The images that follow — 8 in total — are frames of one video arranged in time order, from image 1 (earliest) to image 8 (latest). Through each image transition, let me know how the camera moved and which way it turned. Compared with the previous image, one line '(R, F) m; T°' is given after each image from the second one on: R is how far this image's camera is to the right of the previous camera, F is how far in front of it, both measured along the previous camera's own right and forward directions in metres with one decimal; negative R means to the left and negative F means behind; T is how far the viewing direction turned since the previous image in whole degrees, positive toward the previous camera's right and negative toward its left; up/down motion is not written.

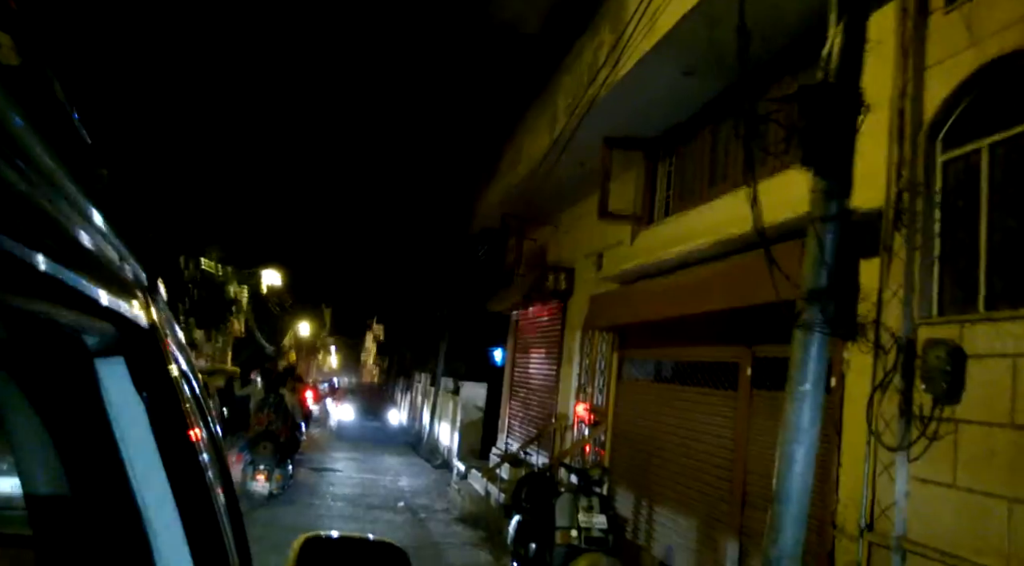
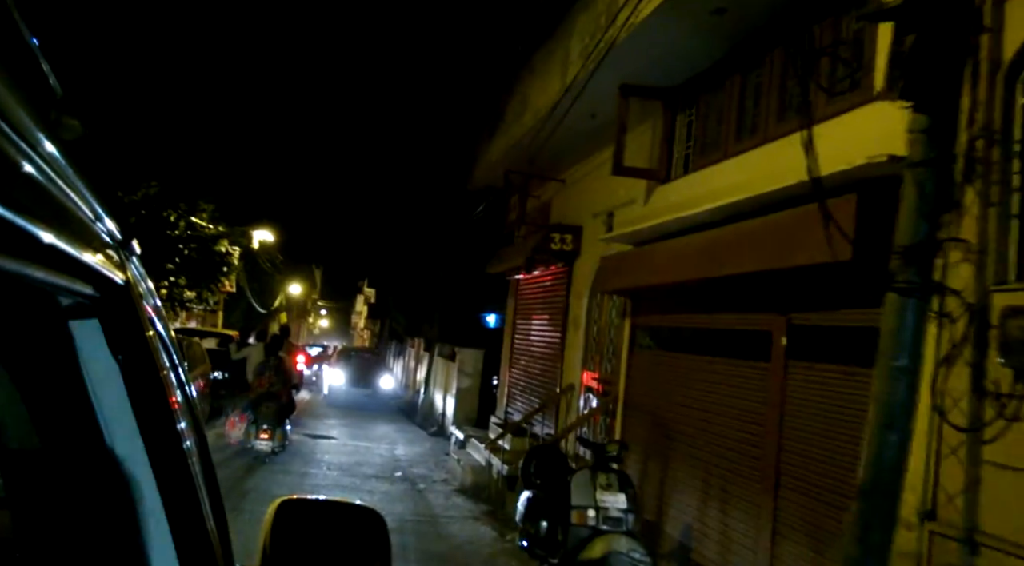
(-0.2, +0.6) m; +1°
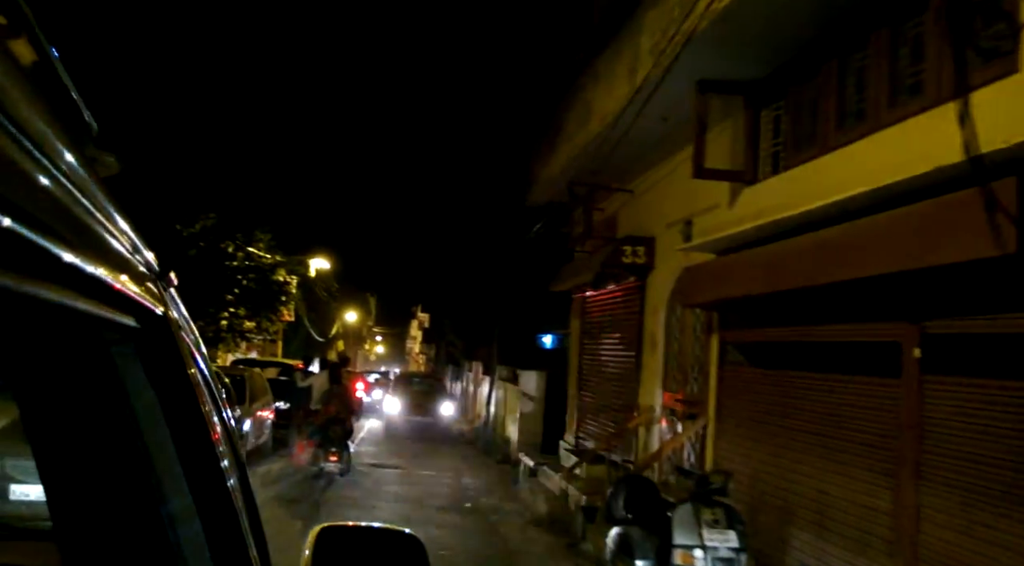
(-0.2, +0.6) m; -4°
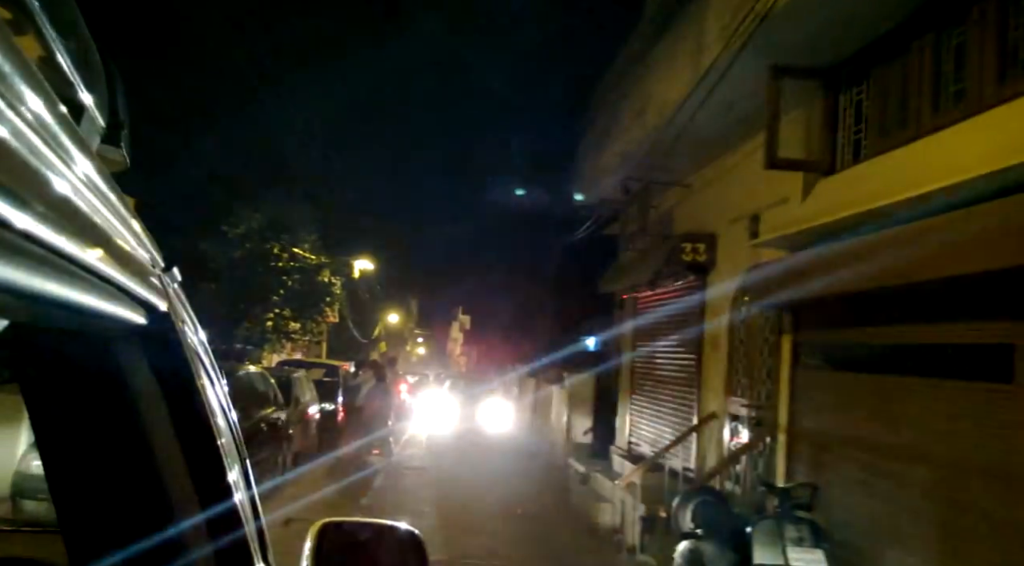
(-0.2, +0.4) m; -3°
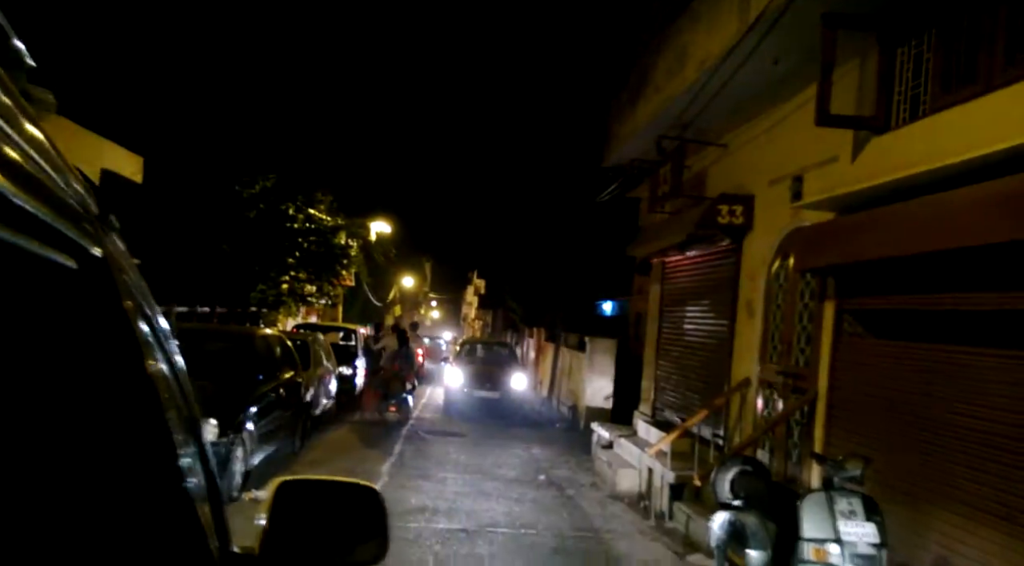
(-0.2, +0.3) m; -1°
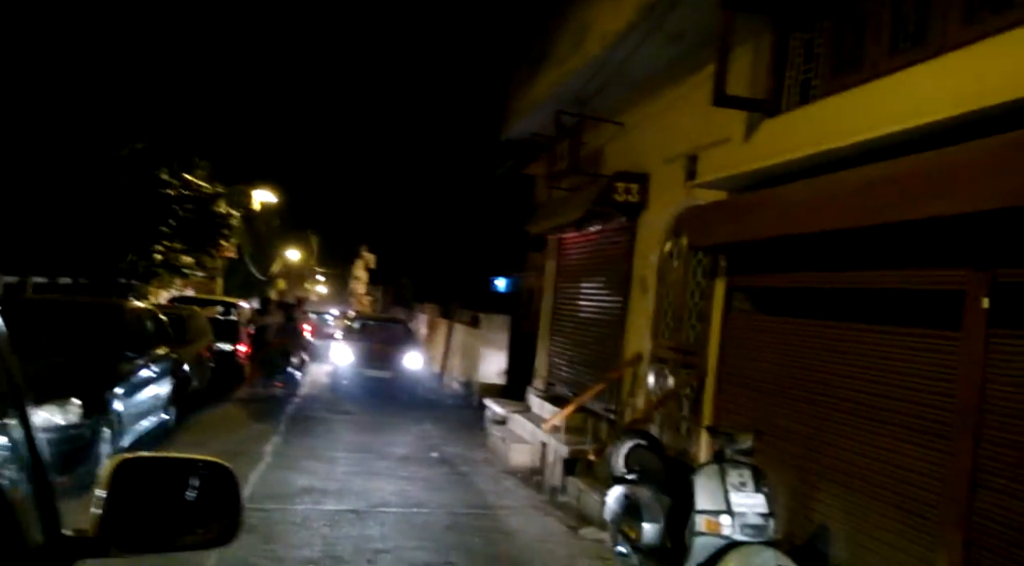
(0.0, +0.2) m; +8°
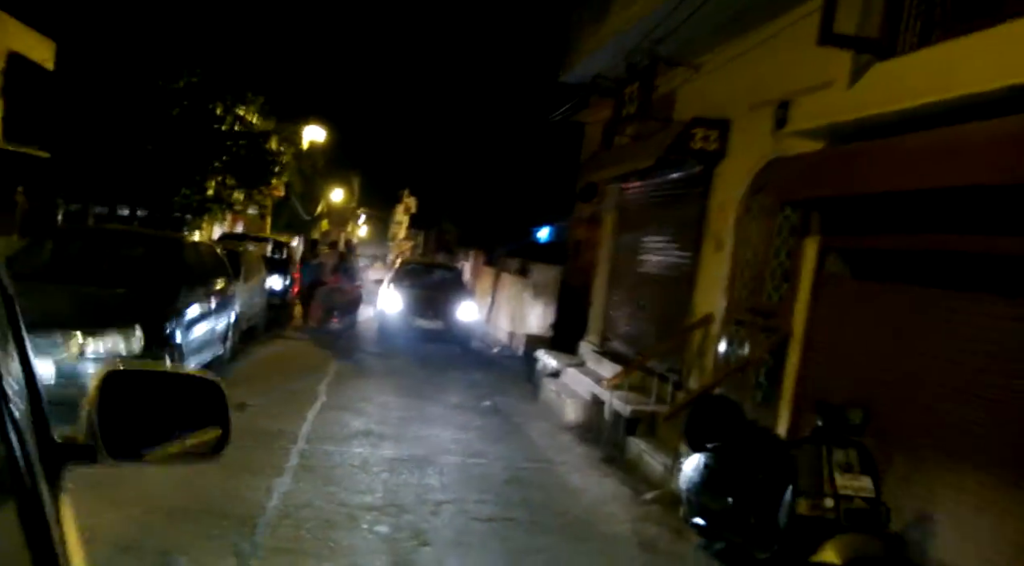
(-0.3, +0.4) m; -2°
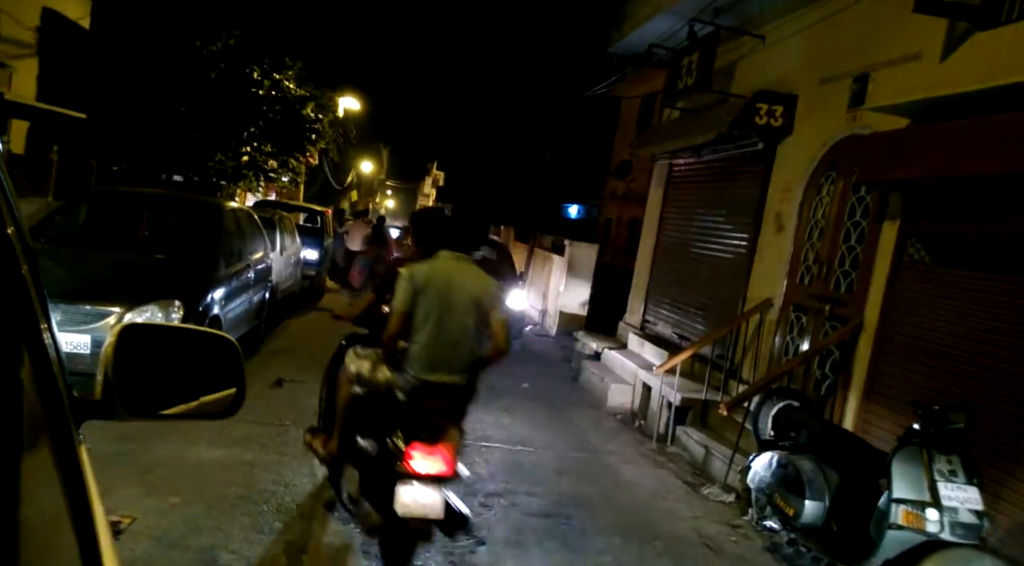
(-0.3, +0.4) m; -2°
